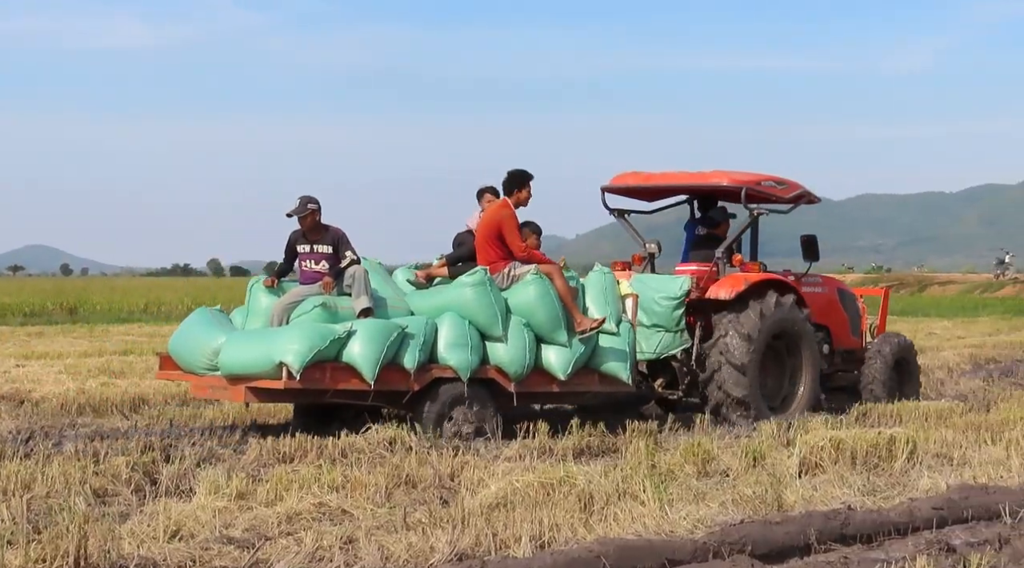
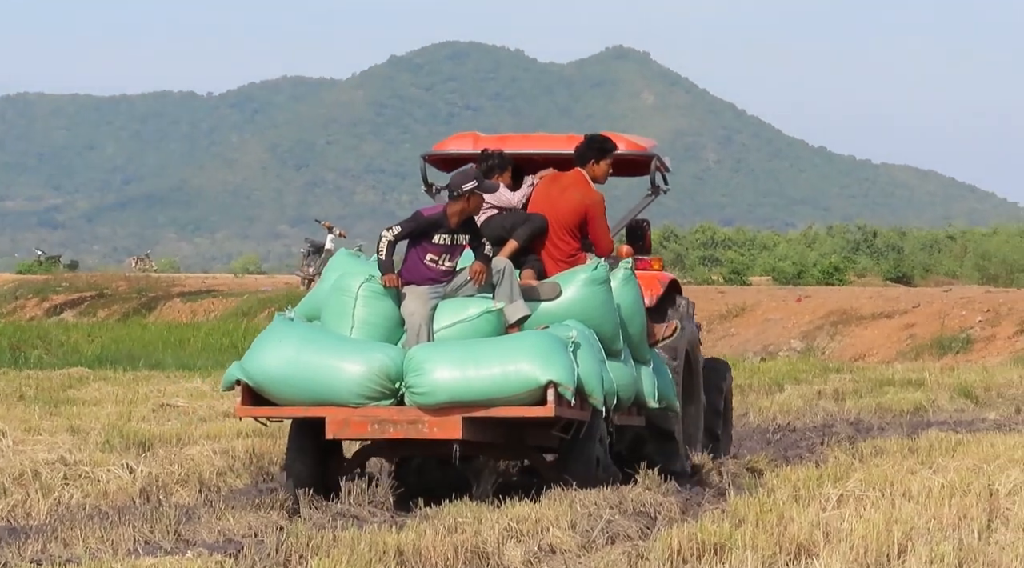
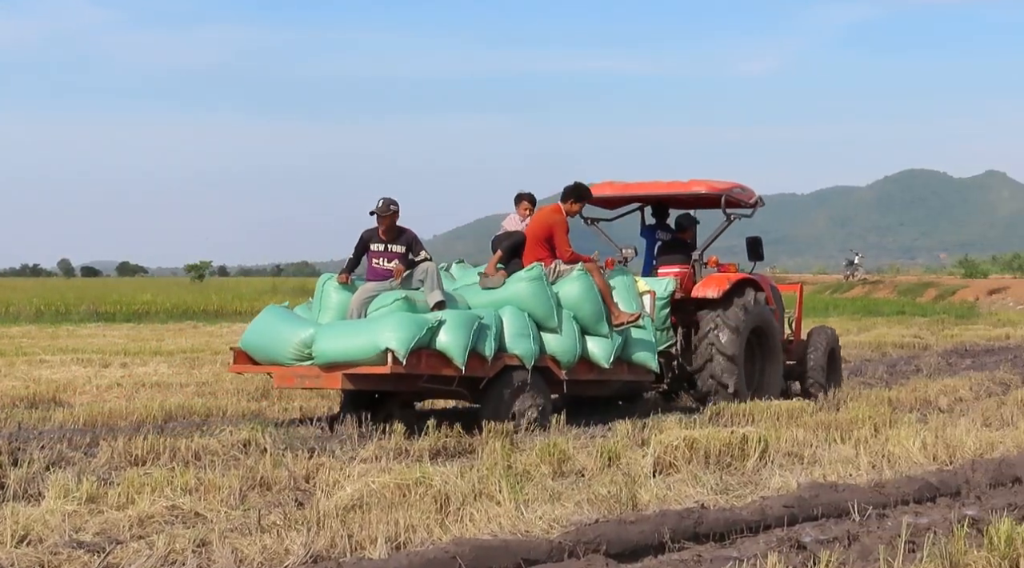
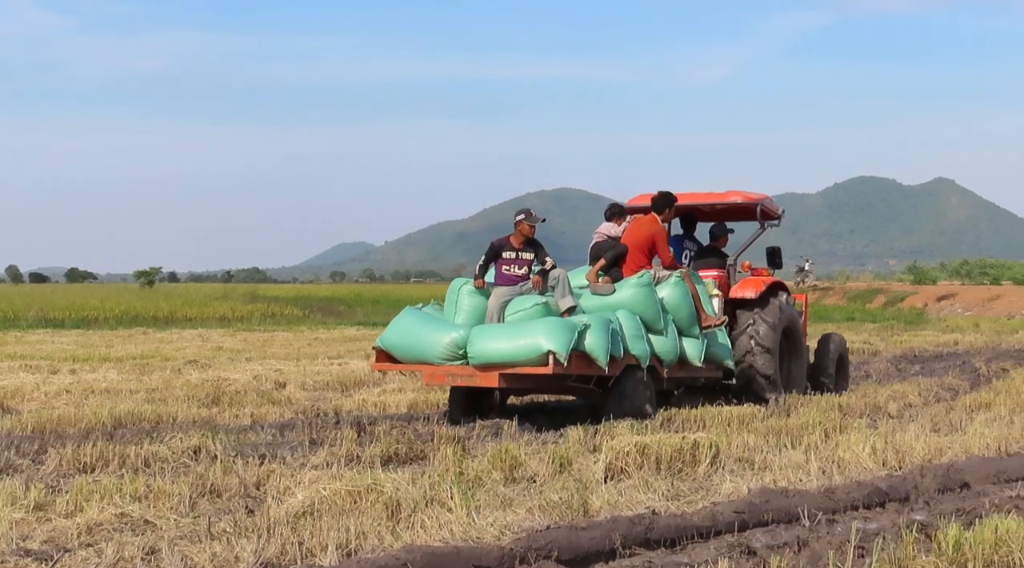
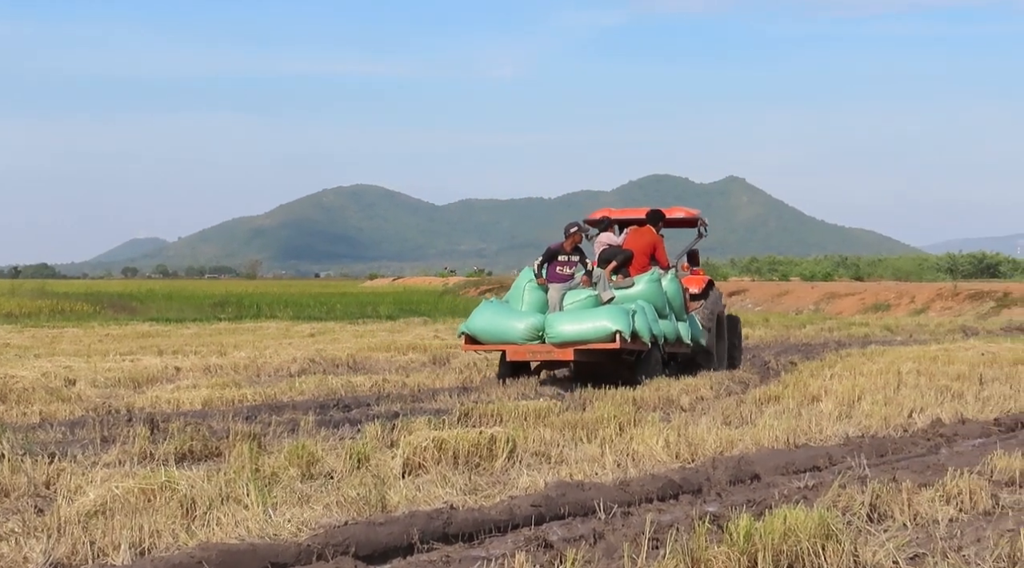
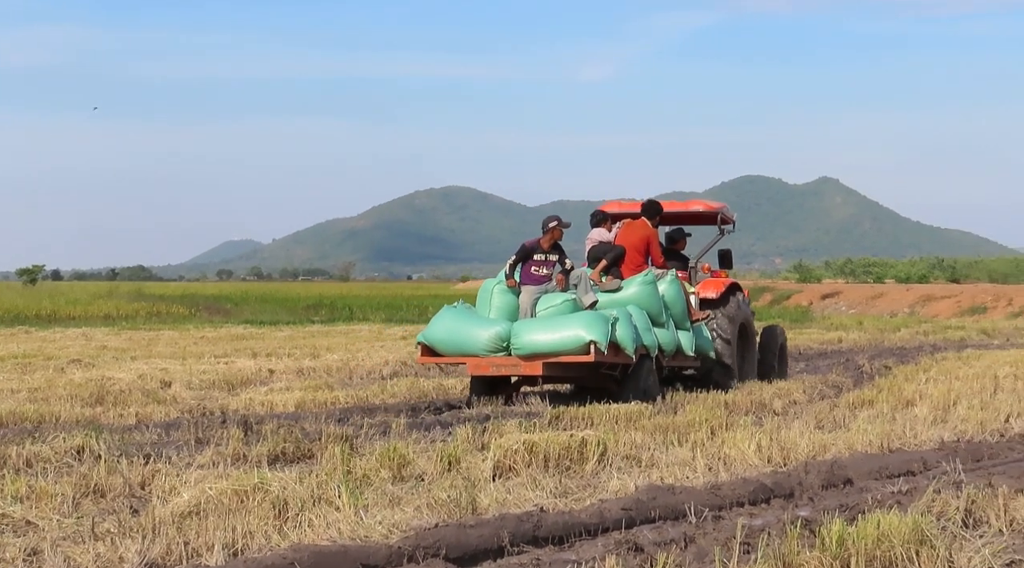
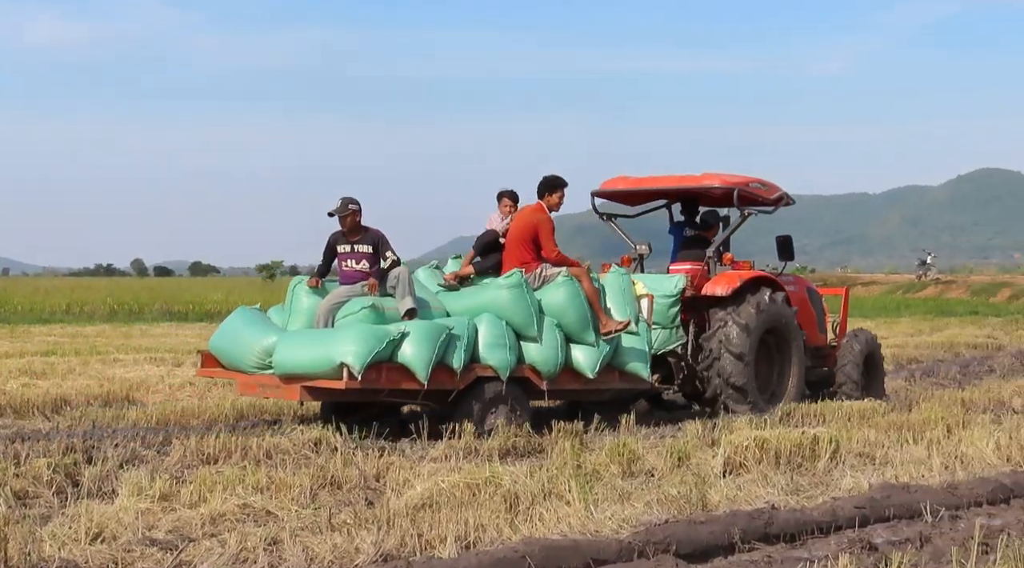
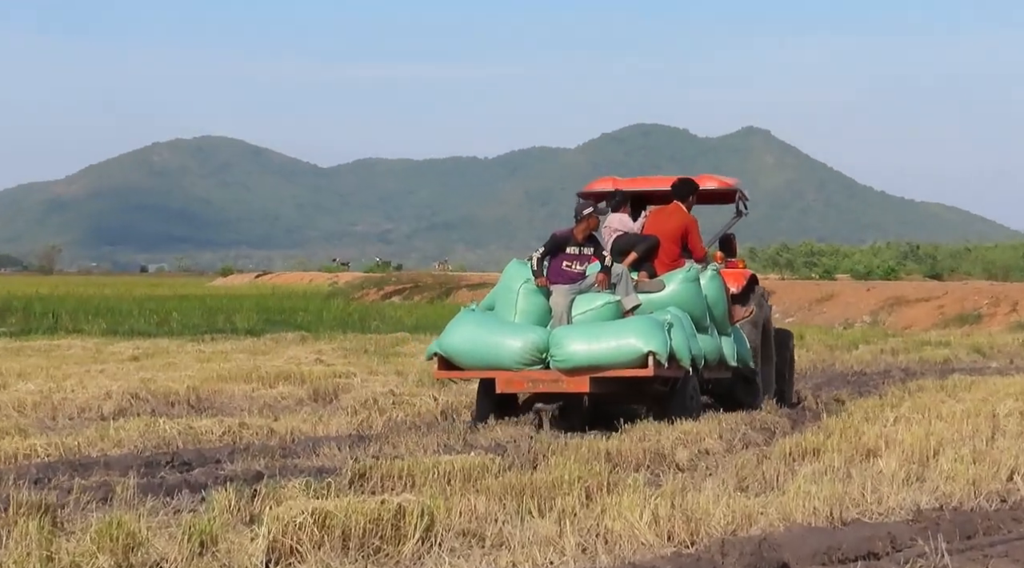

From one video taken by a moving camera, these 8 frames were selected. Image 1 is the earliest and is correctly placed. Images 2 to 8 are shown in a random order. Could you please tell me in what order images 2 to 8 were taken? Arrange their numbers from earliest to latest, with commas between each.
7, 3, 4, 6, 5, 8, 2
